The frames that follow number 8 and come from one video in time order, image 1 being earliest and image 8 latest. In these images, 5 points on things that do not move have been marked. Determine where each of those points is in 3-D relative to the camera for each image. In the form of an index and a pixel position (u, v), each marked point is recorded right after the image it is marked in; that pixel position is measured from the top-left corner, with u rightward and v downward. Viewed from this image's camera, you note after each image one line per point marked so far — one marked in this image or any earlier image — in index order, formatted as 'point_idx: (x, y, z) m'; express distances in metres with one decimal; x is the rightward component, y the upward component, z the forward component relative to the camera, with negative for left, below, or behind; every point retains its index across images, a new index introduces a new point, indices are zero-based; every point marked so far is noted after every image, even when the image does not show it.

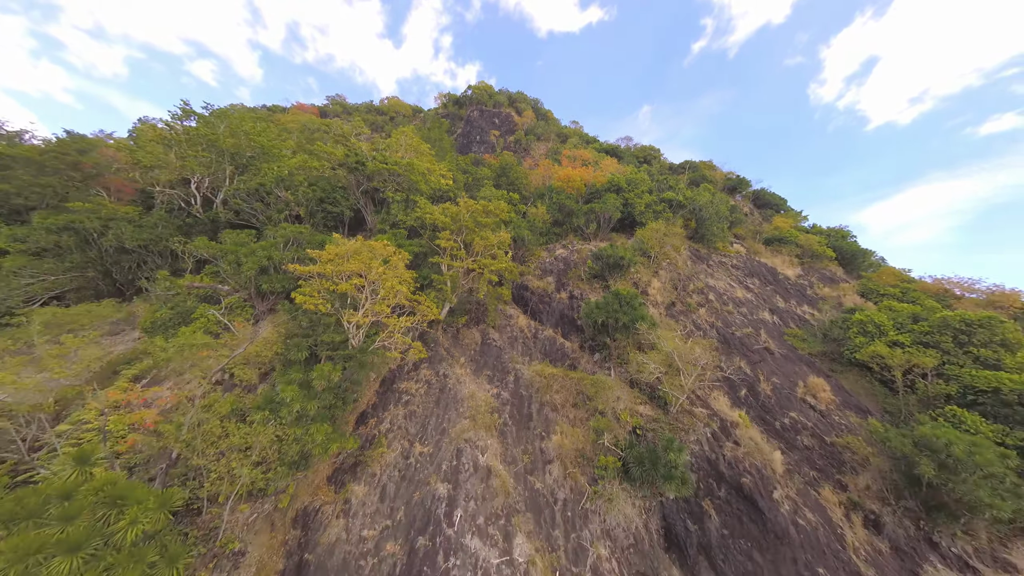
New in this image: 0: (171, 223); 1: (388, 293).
0: (-19.6, +3.8, +16.6) m
1: (-4.2, -0.1, +10.1) m
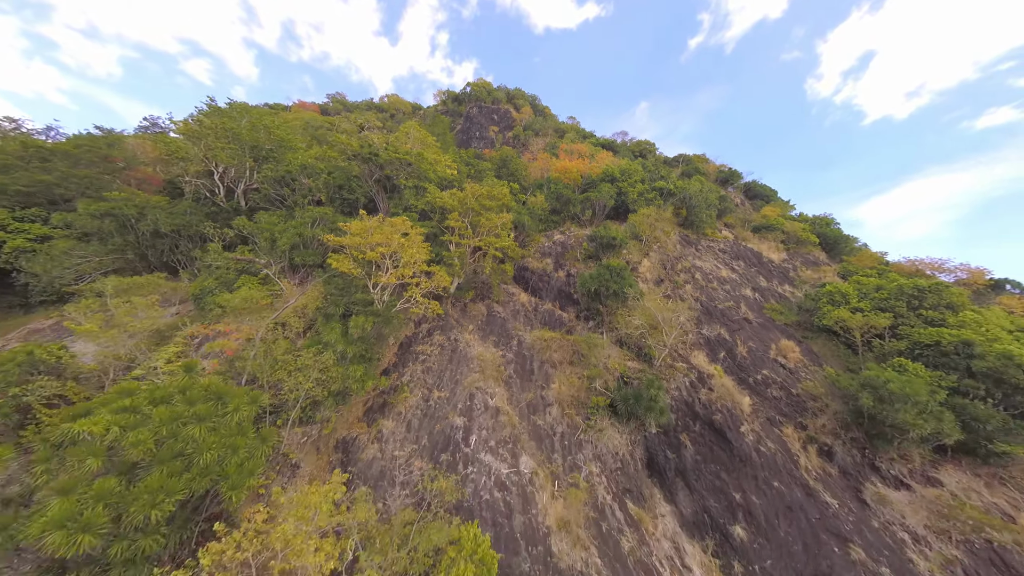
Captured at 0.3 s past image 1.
0: (-19.5, +4.9, +18.1) m
1: (-4.1, +1.1, +11.6) m
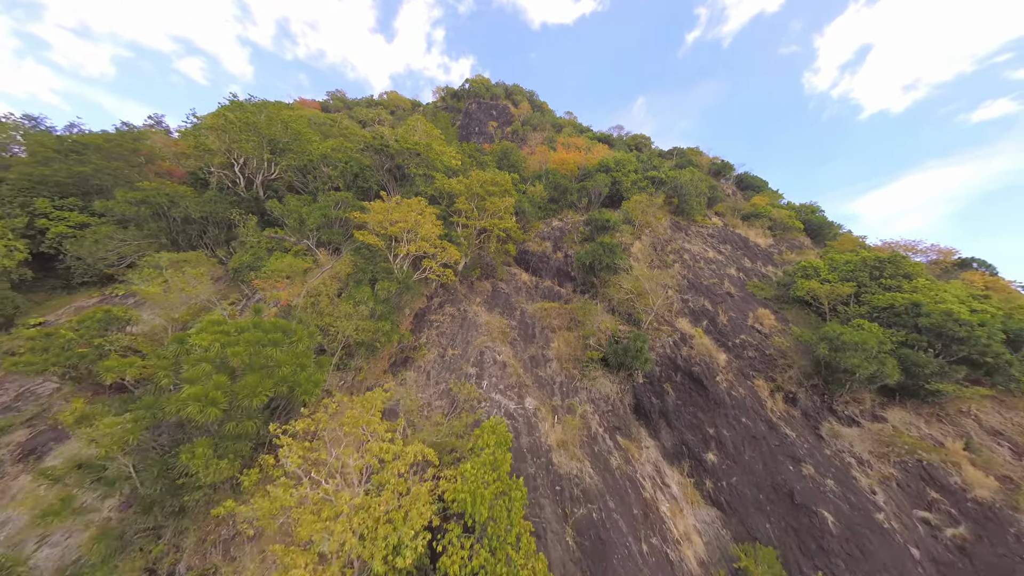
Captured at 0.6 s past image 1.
0: (-19.4, +6.0, +19.5) m
1: (-3.9, +2.3, +13.2) m
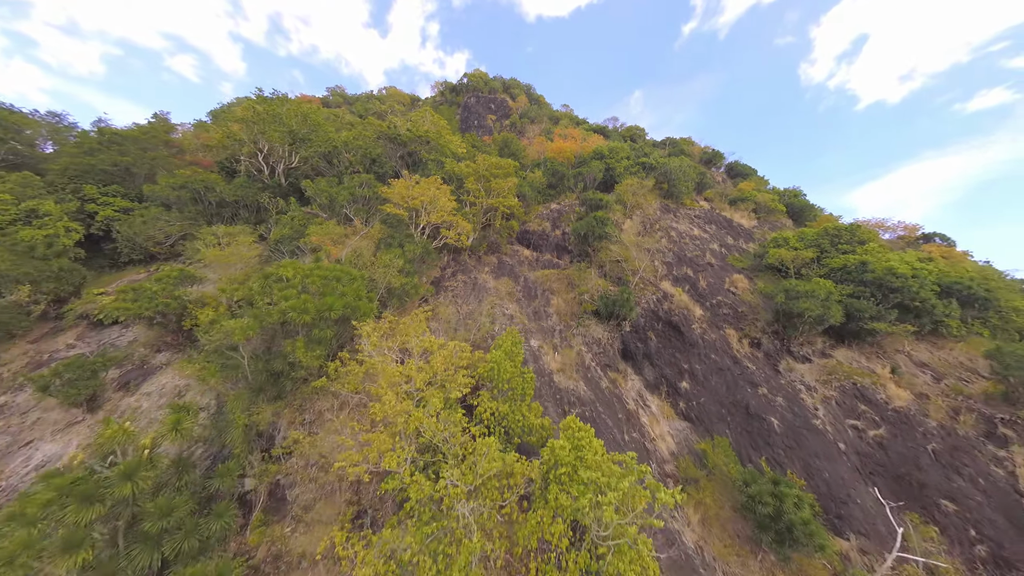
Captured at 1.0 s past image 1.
0: (-19.3, +7.7, +21.5) m
1: (-3.7, +4.1, +15.3) m
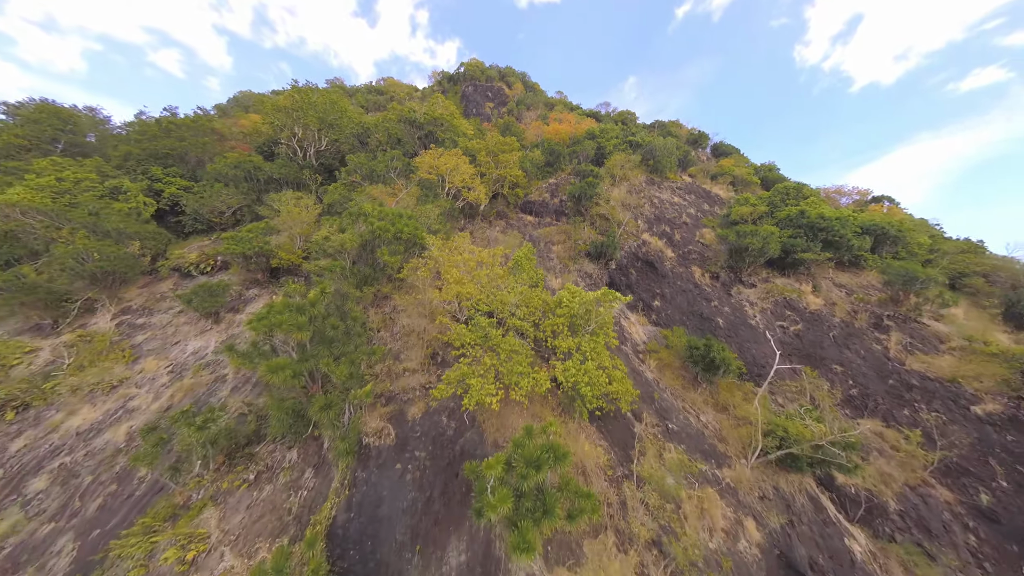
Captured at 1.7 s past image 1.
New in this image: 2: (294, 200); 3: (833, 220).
0: (-19.0, +10.6, +25.0) m
1: (-3.3, +7.3, +18.9) m
2: (-14.3, +5.8, +19.2) m
3: (+20.0, +4.2, +18.3) m
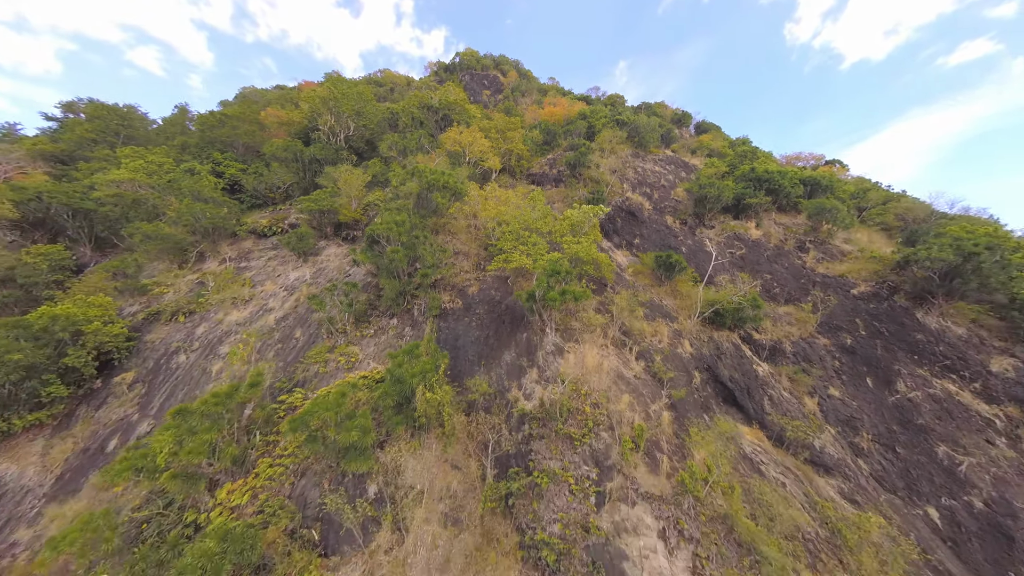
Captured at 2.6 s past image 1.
0: (-18.5, +14.1, +29.3) m
1: (-2.7, +11.2, +23.5) m
2: (-13.6, +9.3, +23.8) m
3: (+20.7, +9.0, +23.1) m
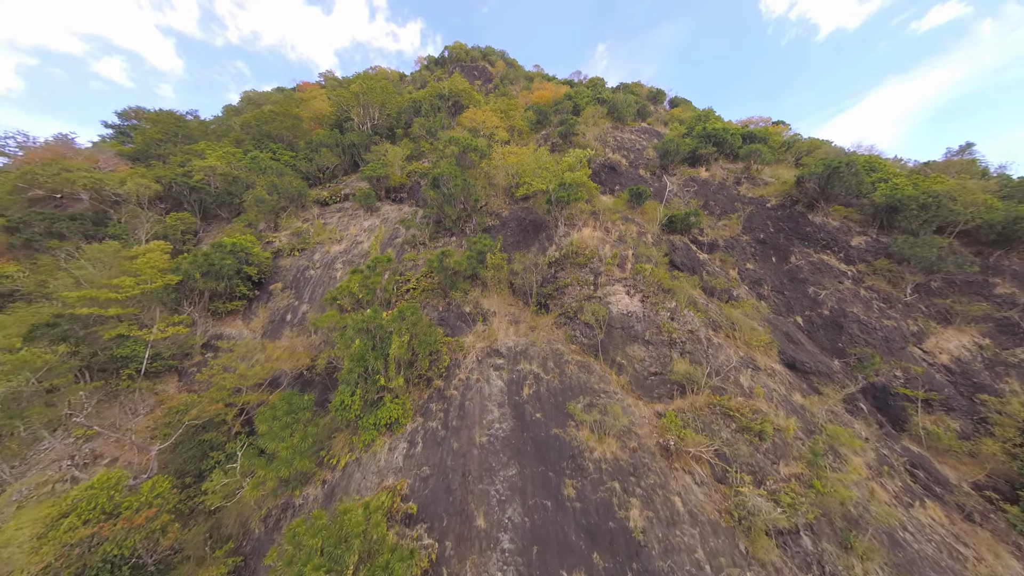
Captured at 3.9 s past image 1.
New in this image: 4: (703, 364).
0: (-18.4, +18.6, +35.4) m
1: (-2.2, +16.7, +29.9) m
2: (-13.1, +14.0, +30.0) m
3: (+21.2, +16.1, +30.0) m
4: (+7.9, -3.1, +12.3) m
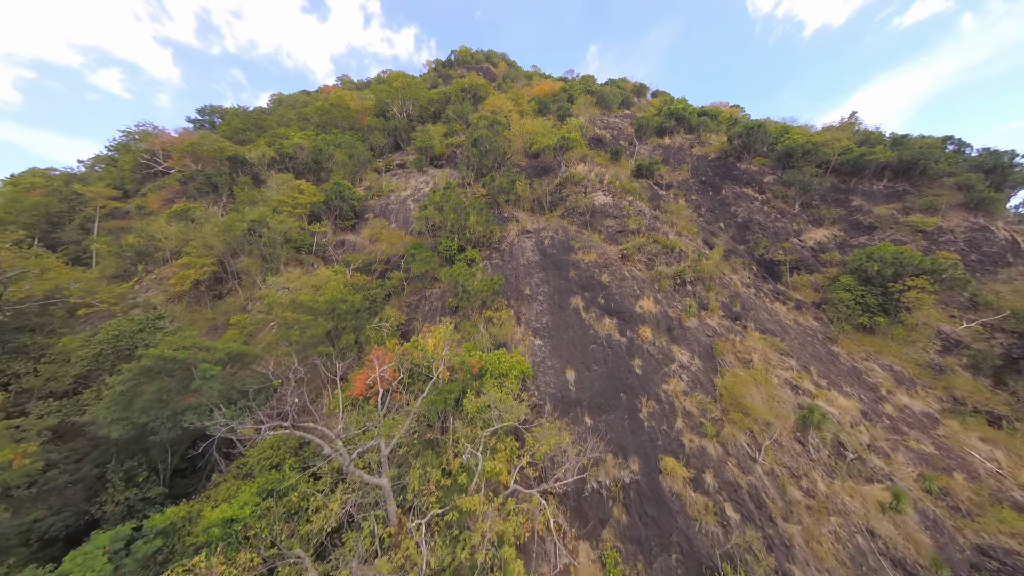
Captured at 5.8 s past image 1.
0: (-17.1, +25.5, +44.7) m
1: (-0.9, +24.0, +39.3) m
2: (-11.6, +21.1, +39.4) m
3: (+22.6, +23.9, +39.5) m
4: (+9.8, +4.5, +21.5) m
